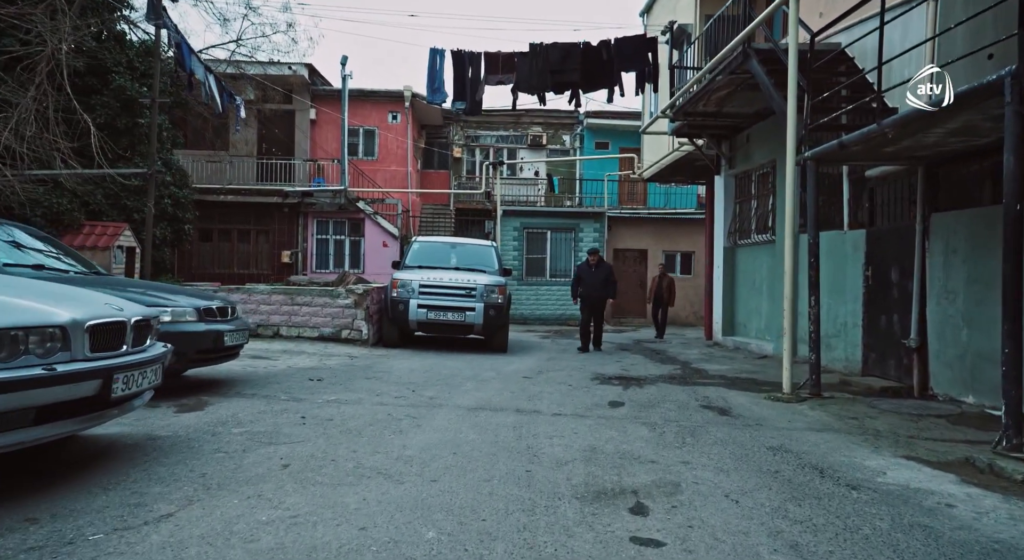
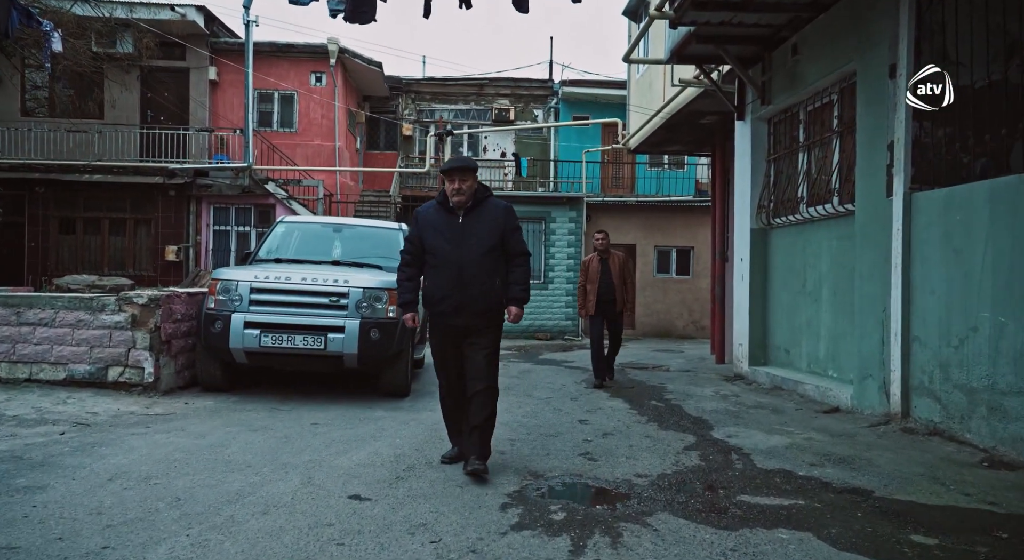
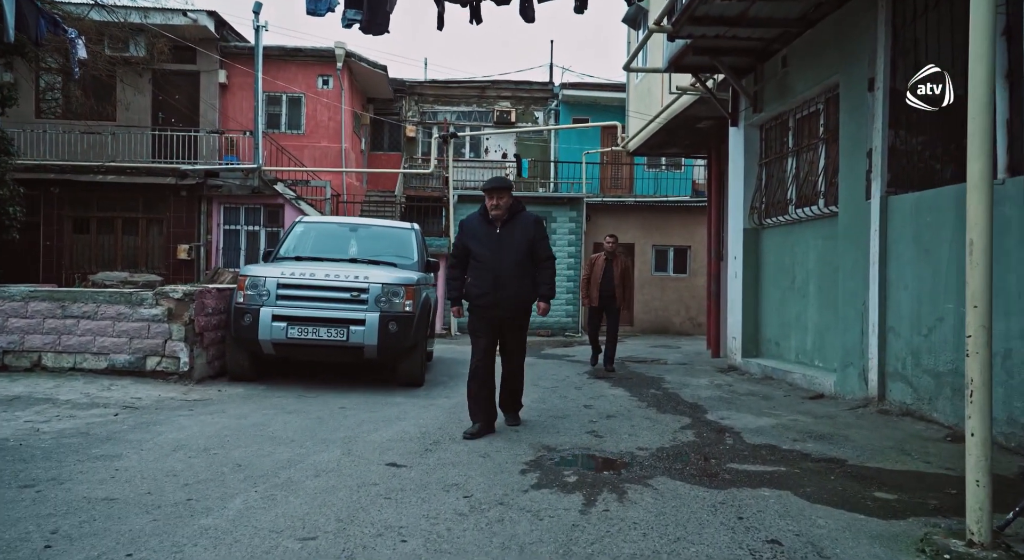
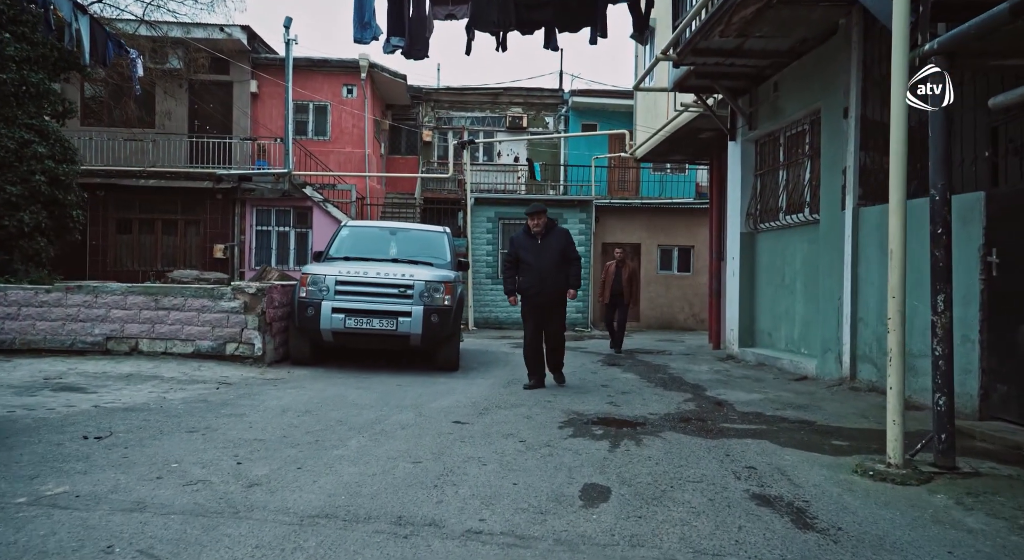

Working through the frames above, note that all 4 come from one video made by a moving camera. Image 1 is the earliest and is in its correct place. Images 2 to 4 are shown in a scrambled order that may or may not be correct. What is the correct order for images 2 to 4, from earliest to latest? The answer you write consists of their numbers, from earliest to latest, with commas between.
4, 3, 2
